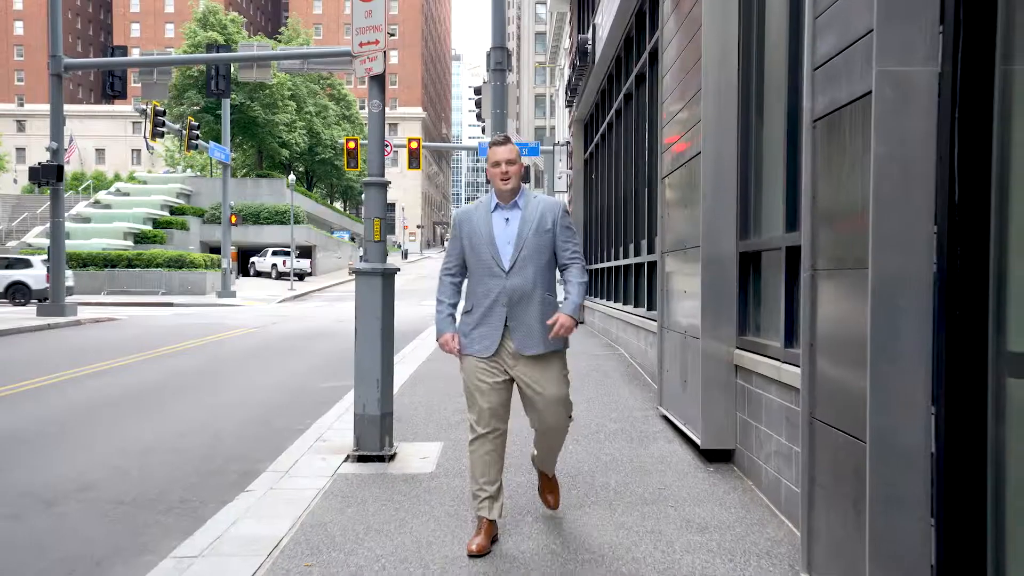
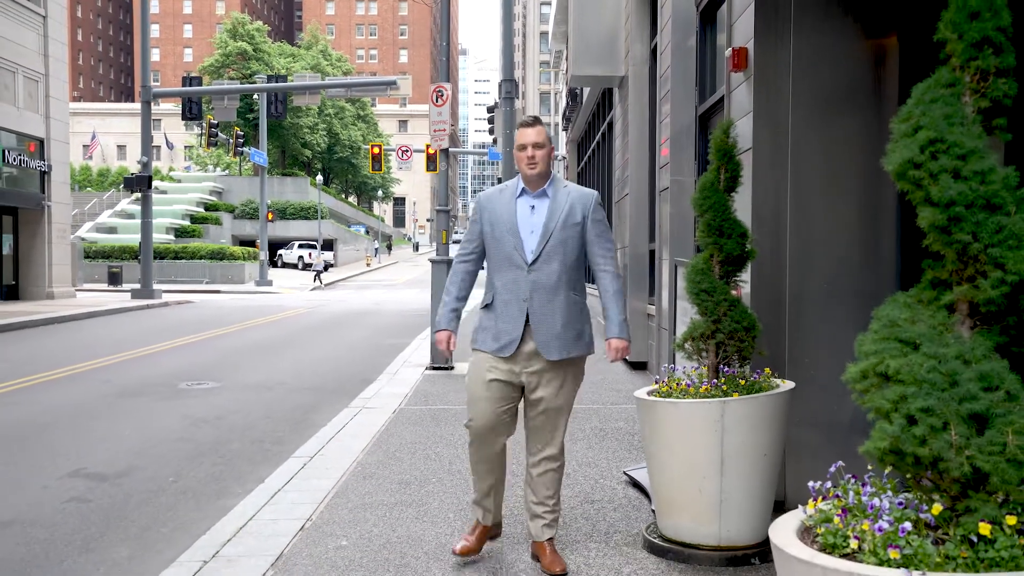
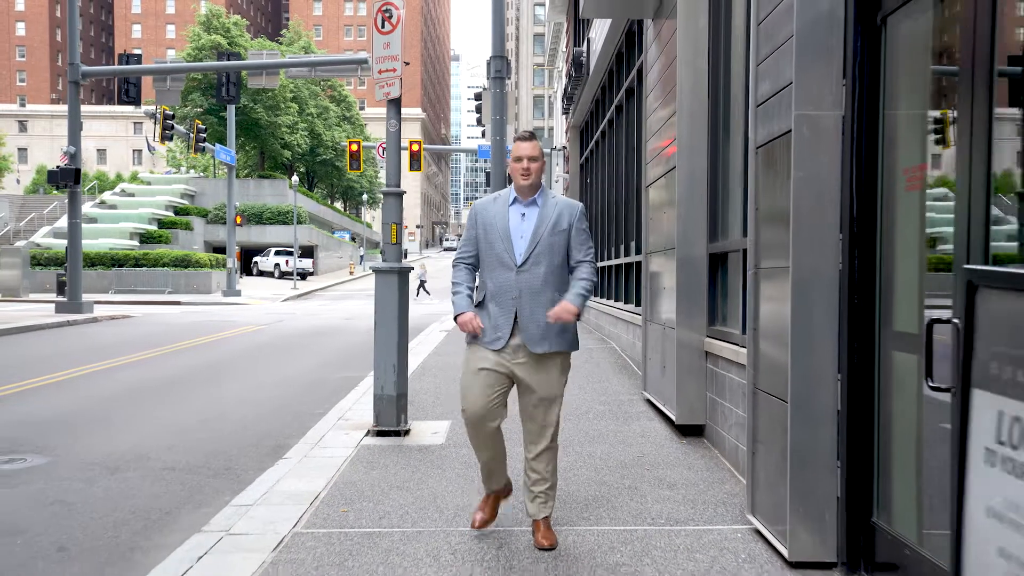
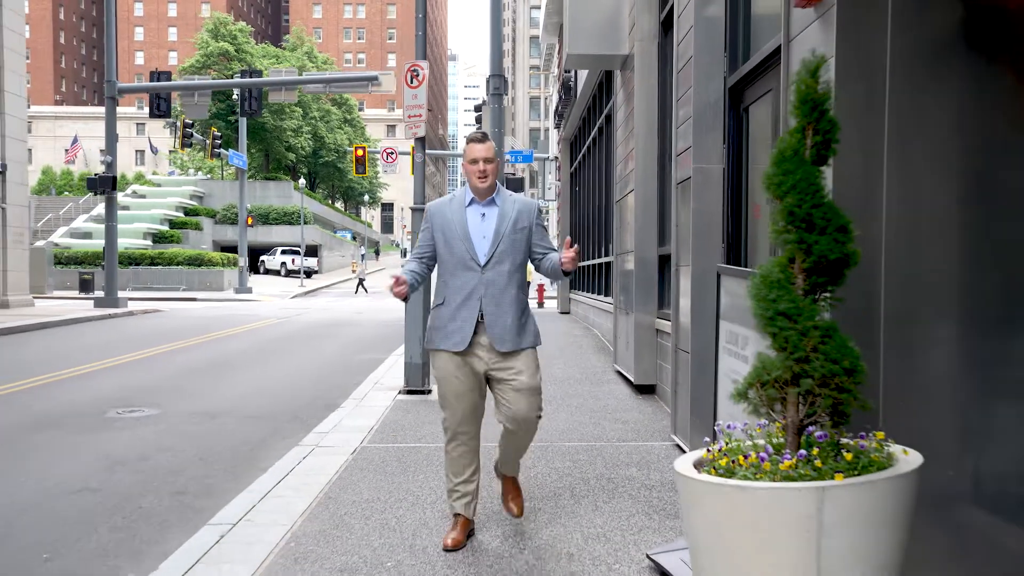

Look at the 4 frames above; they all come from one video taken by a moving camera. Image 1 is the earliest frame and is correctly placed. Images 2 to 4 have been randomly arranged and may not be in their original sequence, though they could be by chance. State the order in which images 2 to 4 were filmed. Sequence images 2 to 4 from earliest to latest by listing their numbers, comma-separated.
3, 4, 2
